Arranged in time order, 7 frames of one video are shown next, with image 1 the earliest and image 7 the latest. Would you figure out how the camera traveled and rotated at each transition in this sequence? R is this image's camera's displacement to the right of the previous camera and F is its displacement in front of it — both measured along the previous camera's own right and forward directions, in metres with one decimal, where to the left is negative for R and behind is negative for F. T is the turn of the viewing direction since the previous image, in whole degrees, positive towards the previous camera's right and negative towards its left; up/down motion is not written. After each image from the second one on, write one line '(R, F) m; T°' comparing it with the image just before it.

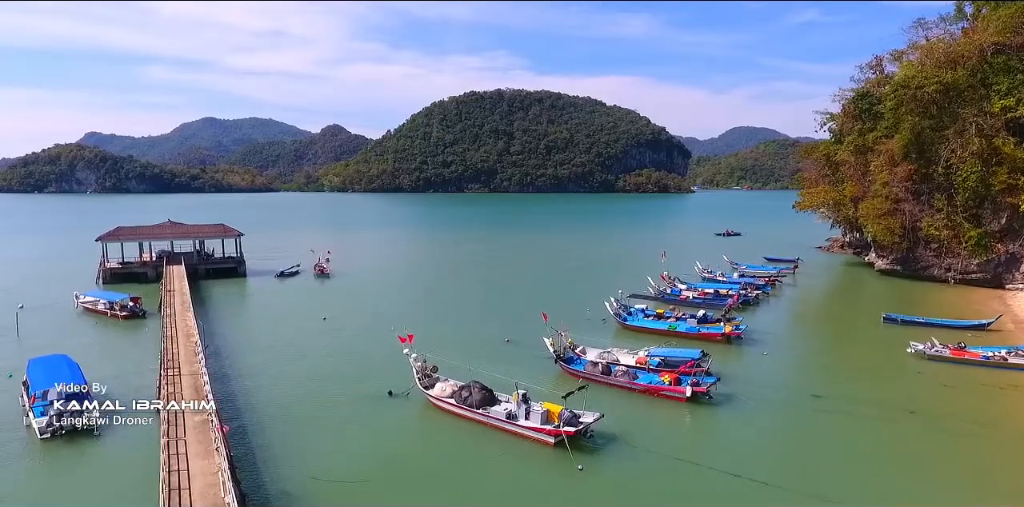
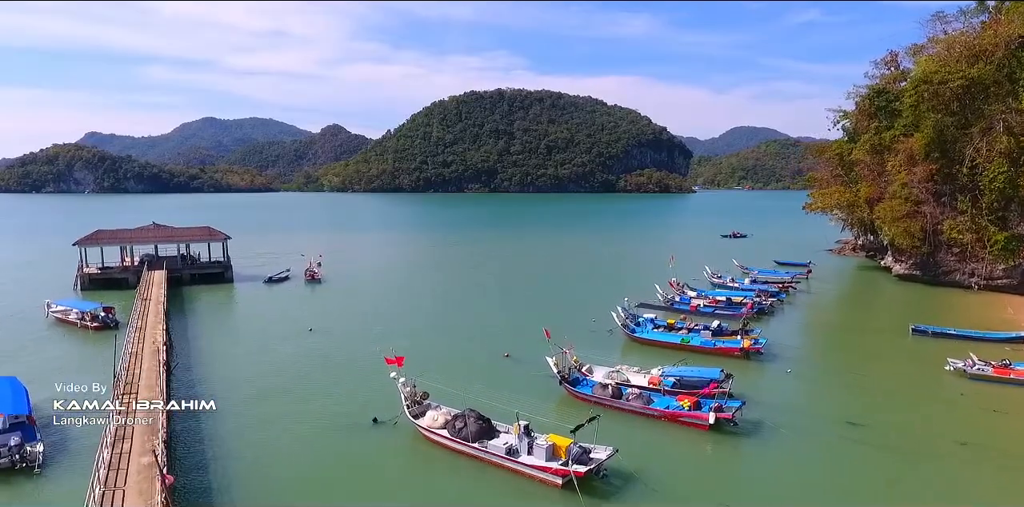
(0.0, +1.6) m; 0°
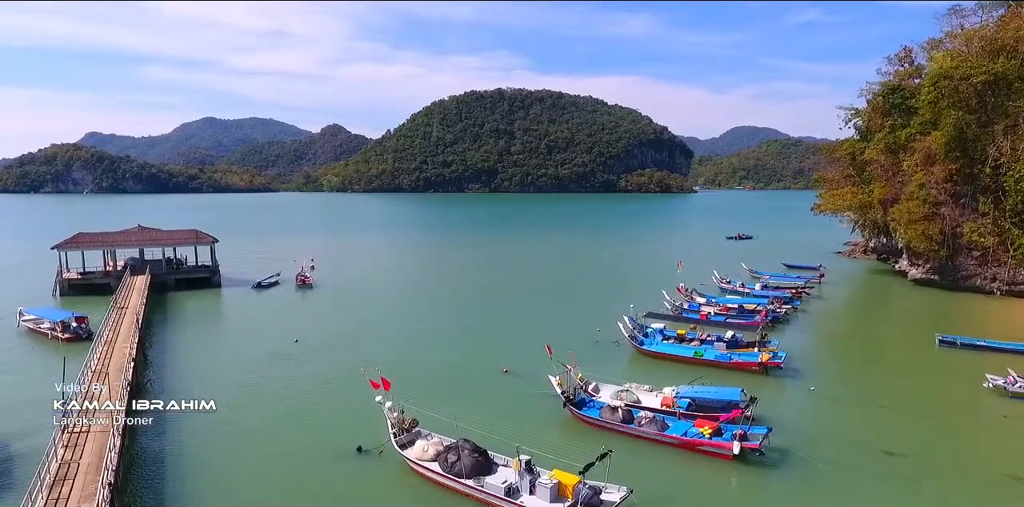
(0.0, +1.3) m; 0°
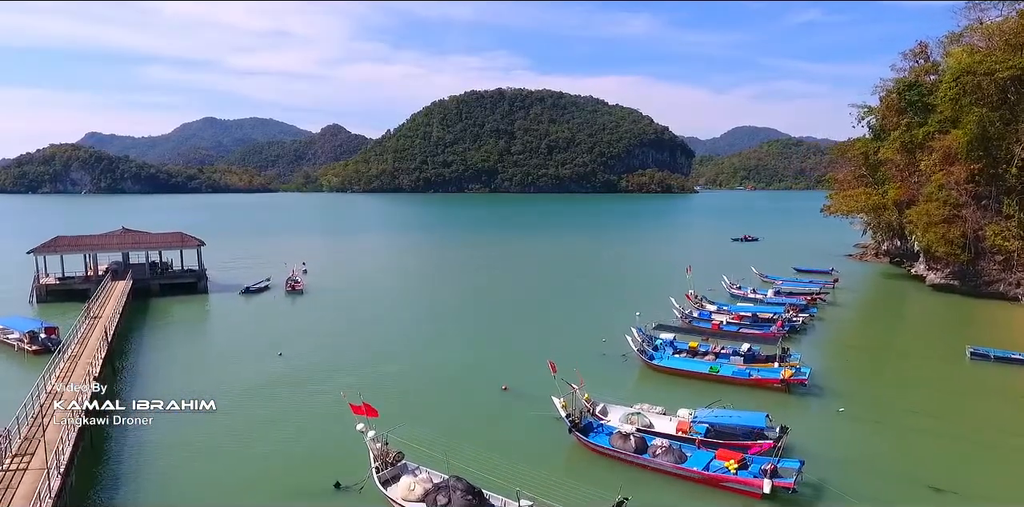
(0.0, +1.4) m; 0°
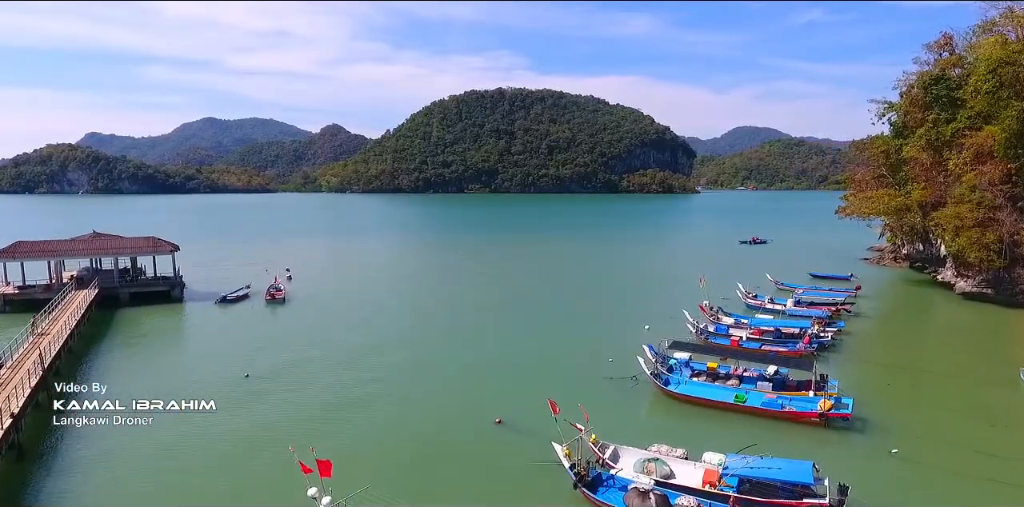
(+0.1, +2.1) m; 0°
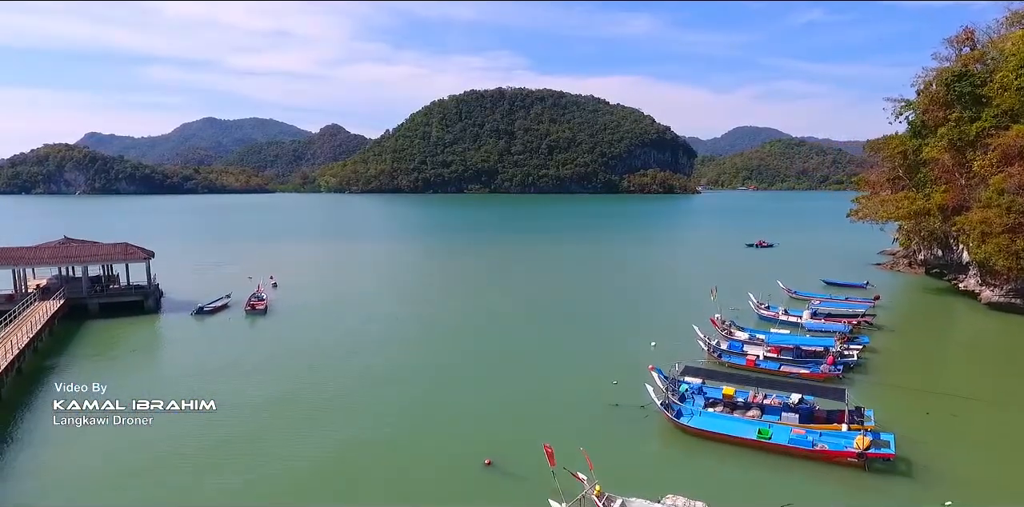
(+0.2, +1.7) m; 0°
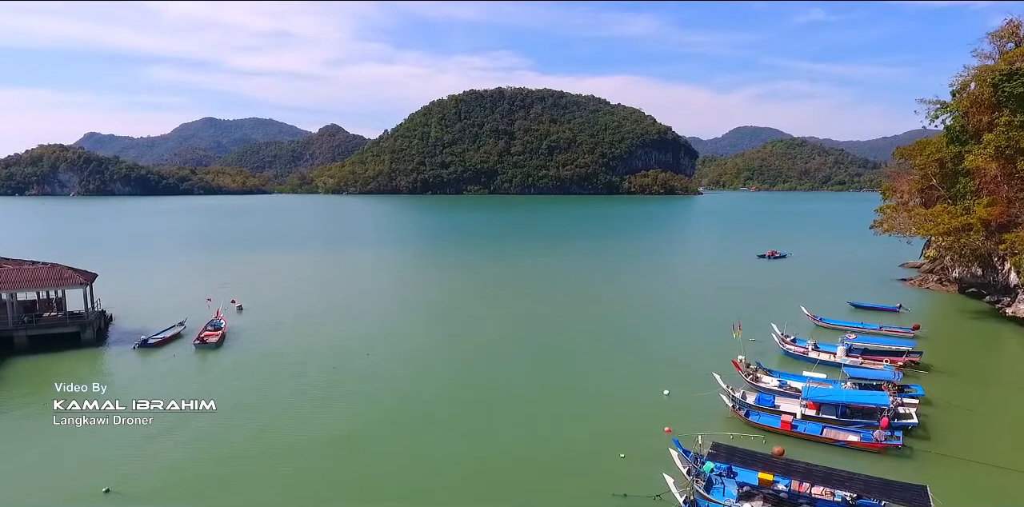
(+0.4, +3.2) m; 0°
